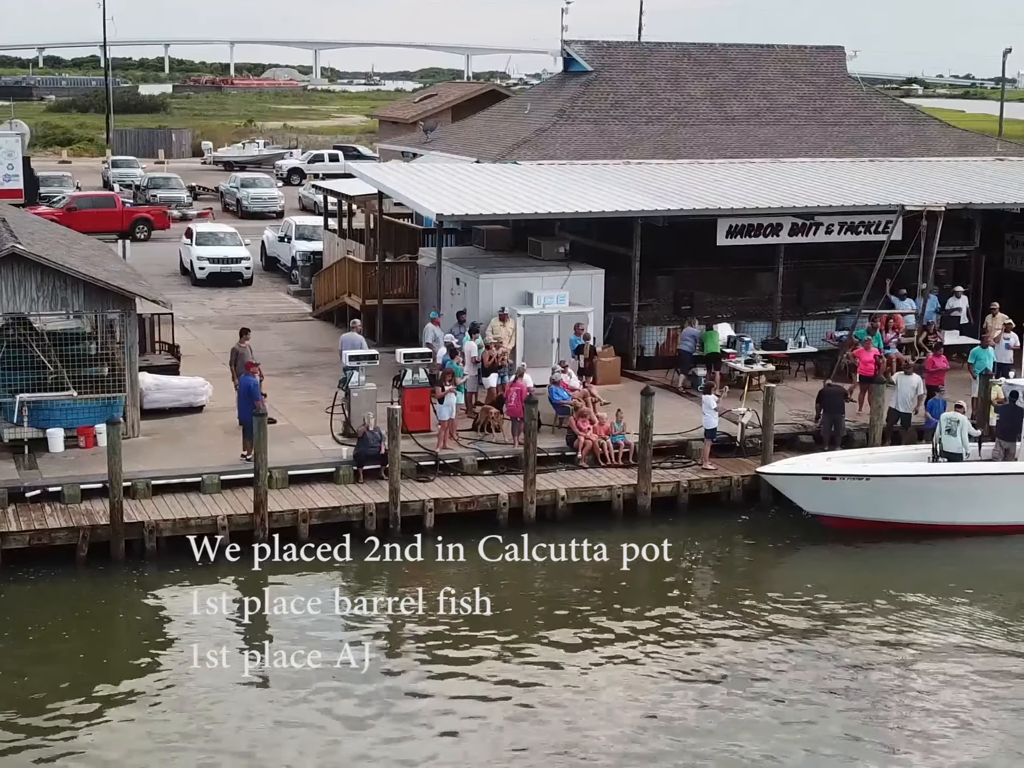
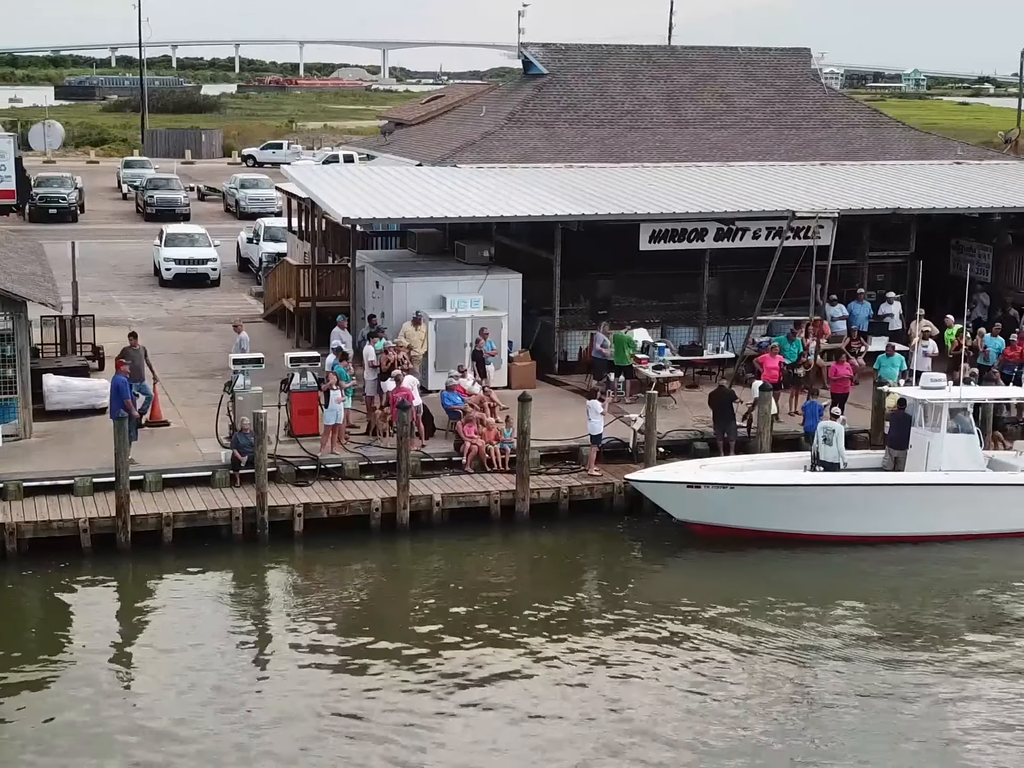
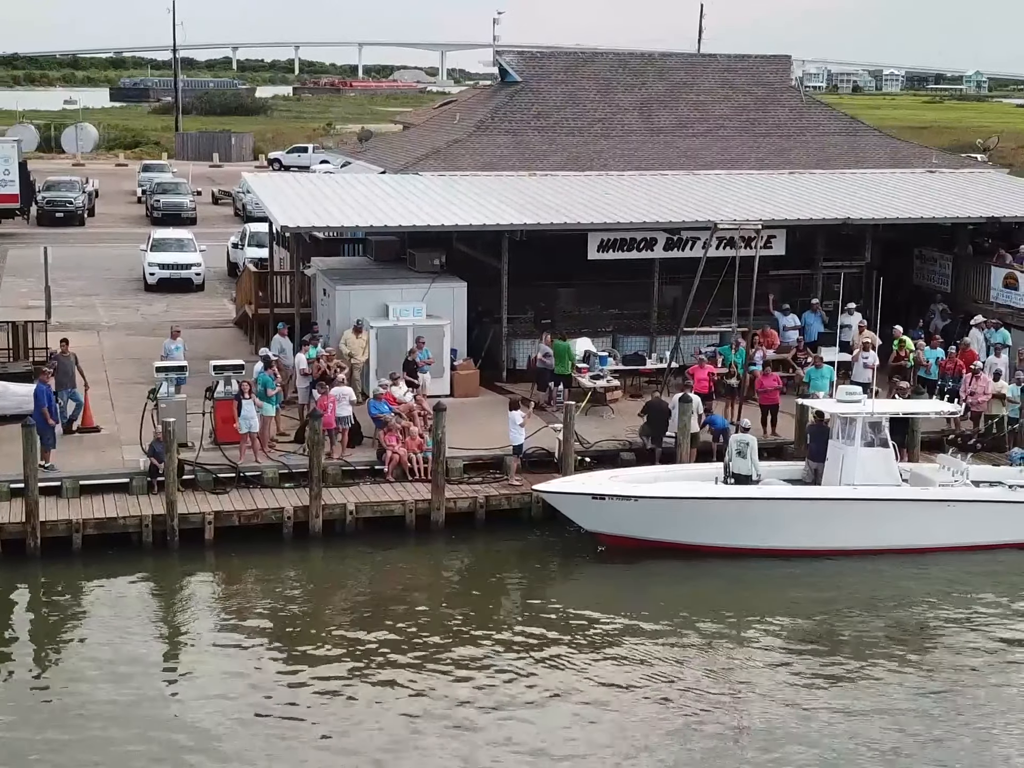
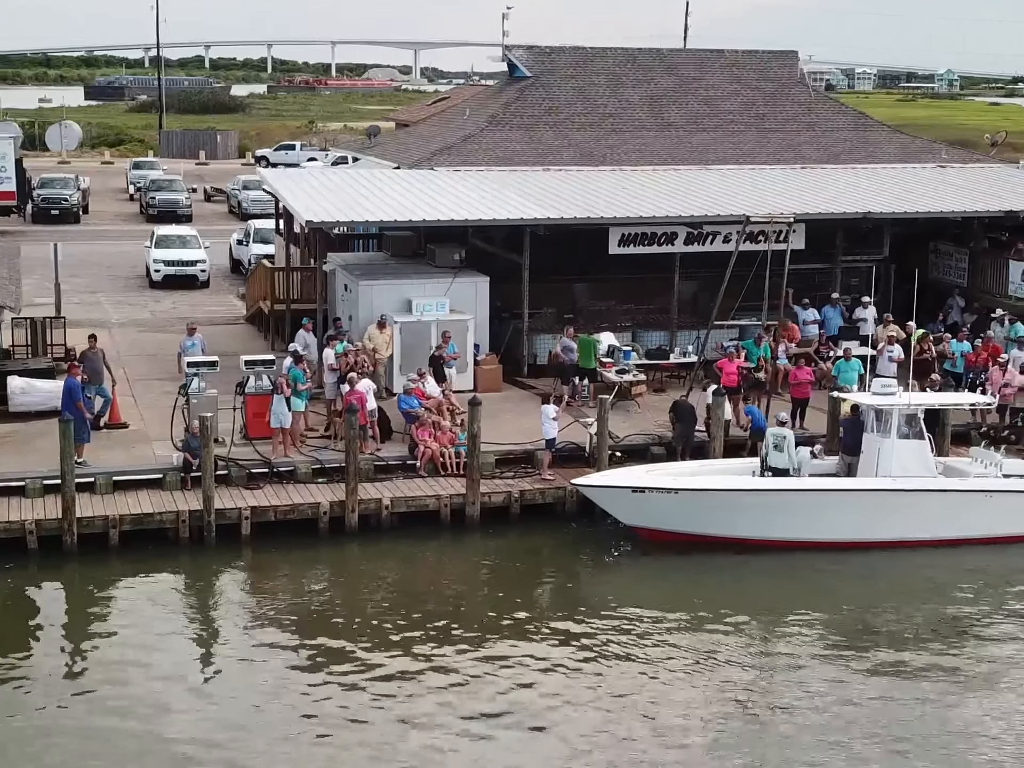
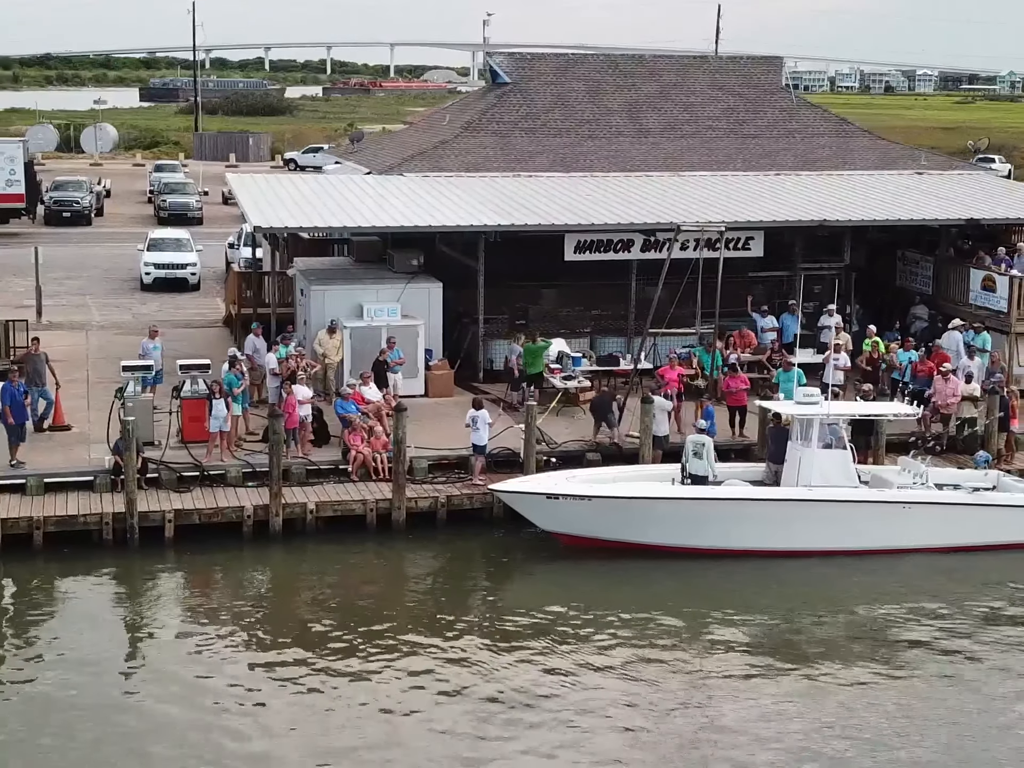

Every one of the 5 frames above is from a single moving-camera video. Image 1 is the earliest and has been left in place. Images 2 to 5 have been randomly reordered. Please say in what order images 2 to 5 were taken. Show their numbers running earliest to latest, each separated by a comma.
2, 4, 3, 5
